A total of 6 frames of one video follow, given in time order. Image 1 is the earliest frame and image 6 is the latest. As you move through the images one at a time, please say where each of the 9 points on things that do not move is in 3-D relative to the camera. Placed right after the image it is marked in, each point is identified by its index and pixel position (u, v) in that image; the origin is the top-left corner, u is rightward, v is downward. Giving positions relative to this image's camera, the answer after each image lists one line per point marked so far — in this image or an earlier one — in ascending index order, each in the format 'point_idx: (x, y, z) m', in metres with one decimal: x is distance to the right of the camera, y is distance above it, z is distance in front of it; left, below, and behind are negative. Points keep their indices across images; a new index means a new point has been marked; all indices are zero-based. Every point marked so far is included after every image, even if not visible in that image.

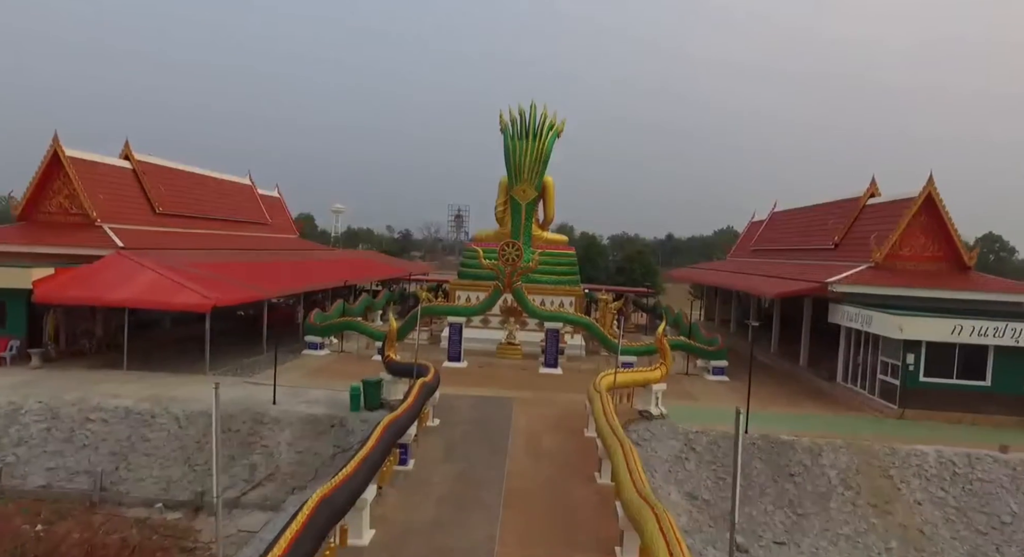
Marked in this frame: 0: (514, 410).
0: (+0.1, -2.7, +13.0) m
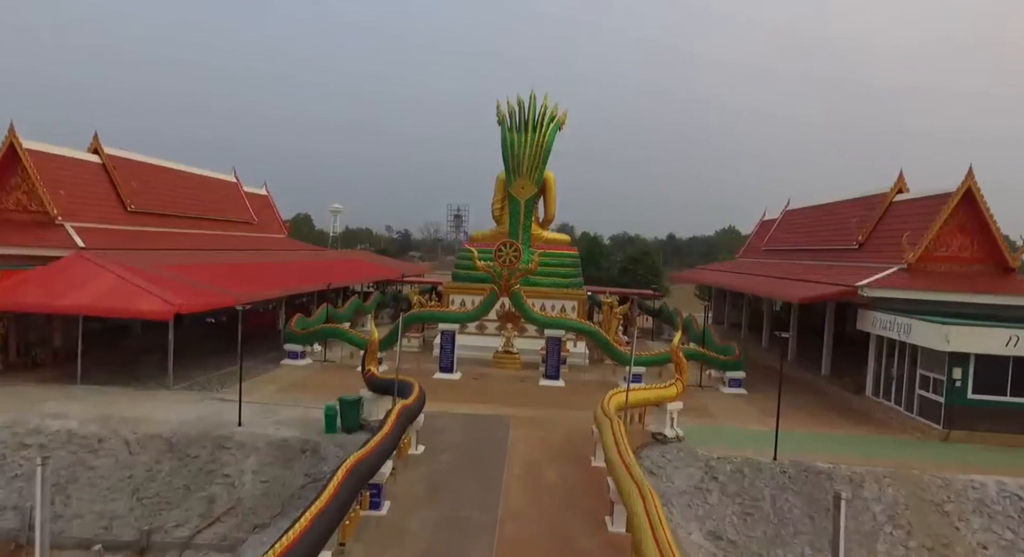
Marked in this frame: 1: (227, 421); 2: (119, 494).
0: (0.0, -2.7, +11.5) m
1: (-5.0, -2.5, +11.3) m
2: (-6.2, -3.4, +10.0) m
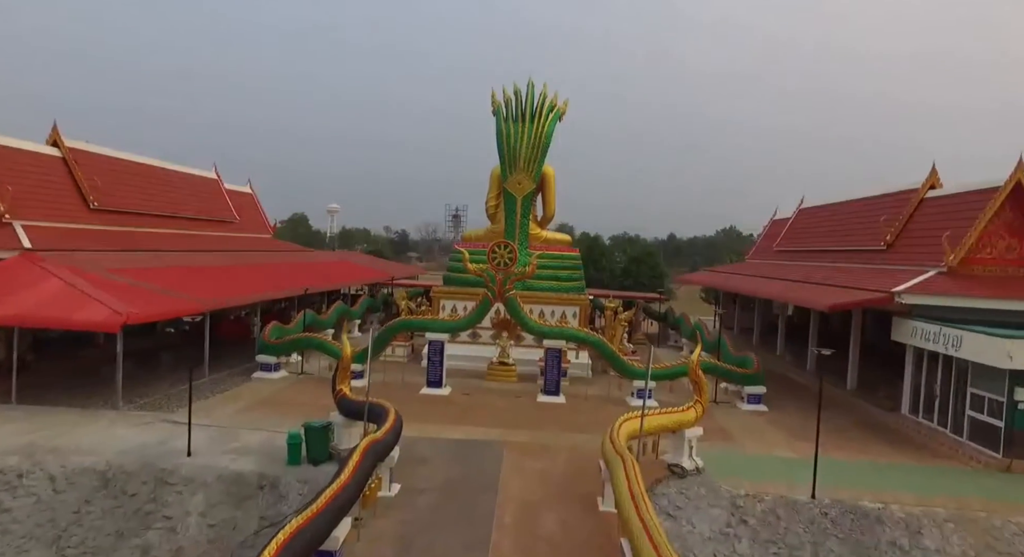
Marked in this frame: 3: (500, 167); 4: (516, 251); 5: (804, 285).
0: (-0.1, -2.8, +9.9) m
1: (-5.1, -2.6, +9.8) m
2: (-6.3, -3.5, +8.5) m
3: (-0.3, +3.2, +18.5) m
4: (+0.1, +0.6, +14.7) m
5: (+8.4, -0.2, +18.6) m
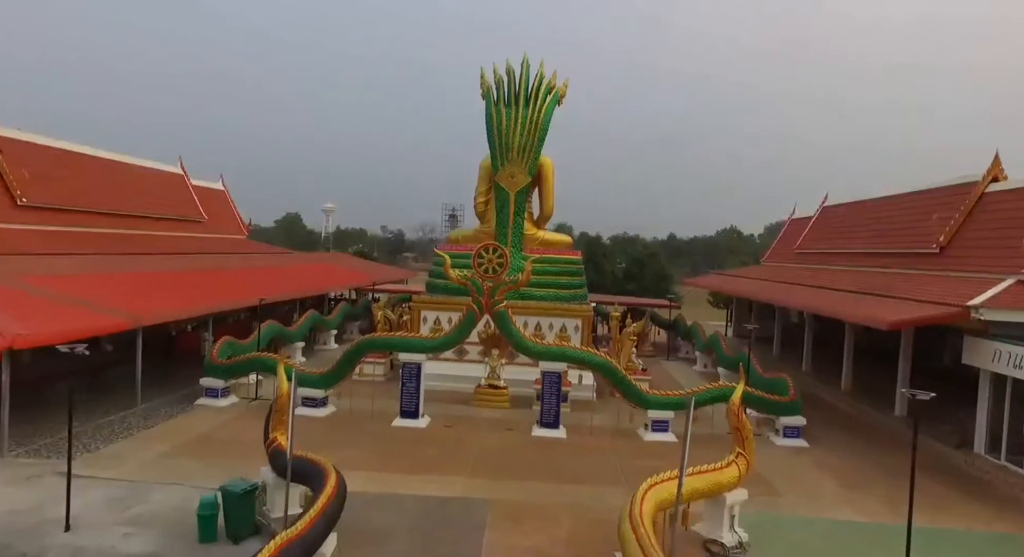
0: (-0.3, -3.0, +7.6) m
1: (-5.3, -2.8, +7.4) m
2: (-6.5, -3.7, +6.1) m
3: (-0.5, +3.0, +16.2) m
4: (-0.1, +0.4, +12.4) m
5: (+8.3, -0.4, +16.3) m
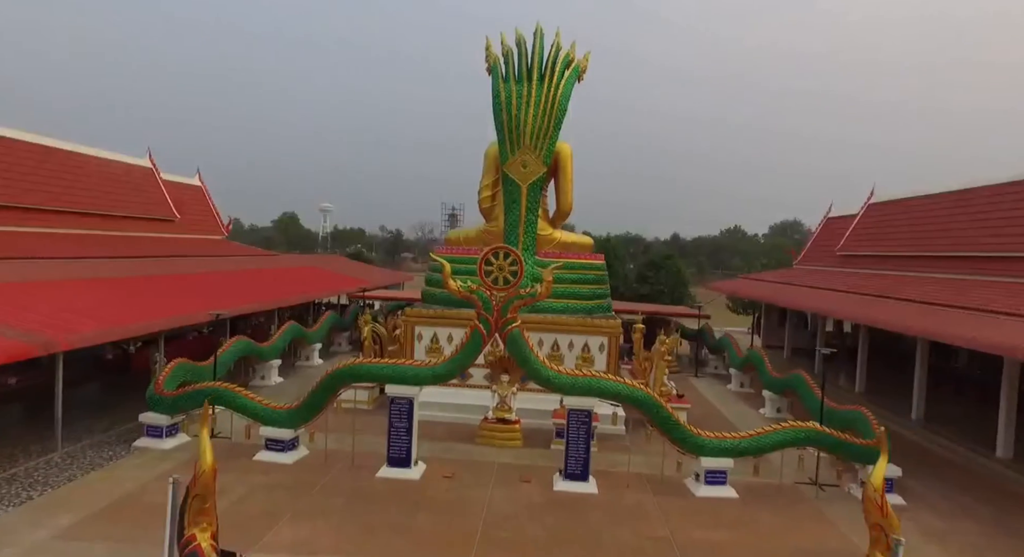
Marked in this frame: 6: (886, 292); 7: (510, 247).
0: (0.0, -3.2, +5.0) m
1: (-5.1, -3.0, +4.9) m
2: (-6.2, -3.9, +3.6) m
3: (-0.3, +2.8, +13.6) m
4: (+0.2, +0.3, +9.9) m
5: (+8.5, -0.6, +13.8) m
6: (+9.8, -0.1, +17.8) m
7: (0.0, +0.5, +9.8) m
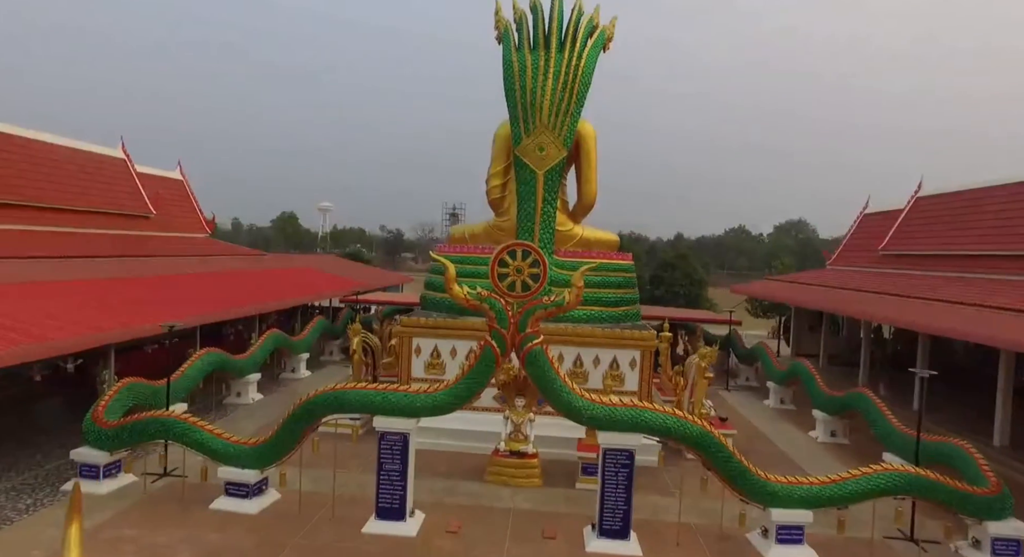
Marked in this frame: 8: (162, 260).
0: (+0.2, -3.3, +3.1) m
1: (-4.8, -3.0, +2.9) m
2: (-6.0, -3.9, +1.6) m
3: (0.0, +2.8, +11.7) m
4: (+0.4, +0.2, +7.9) m
5: (+8.7, -0.6, +11.8) m
6: (+10.1, -0.2, +15.8) m
7: (+0.2, +0.4, +7.8) m
8: (-10.0, +0.6, +18.4) m
